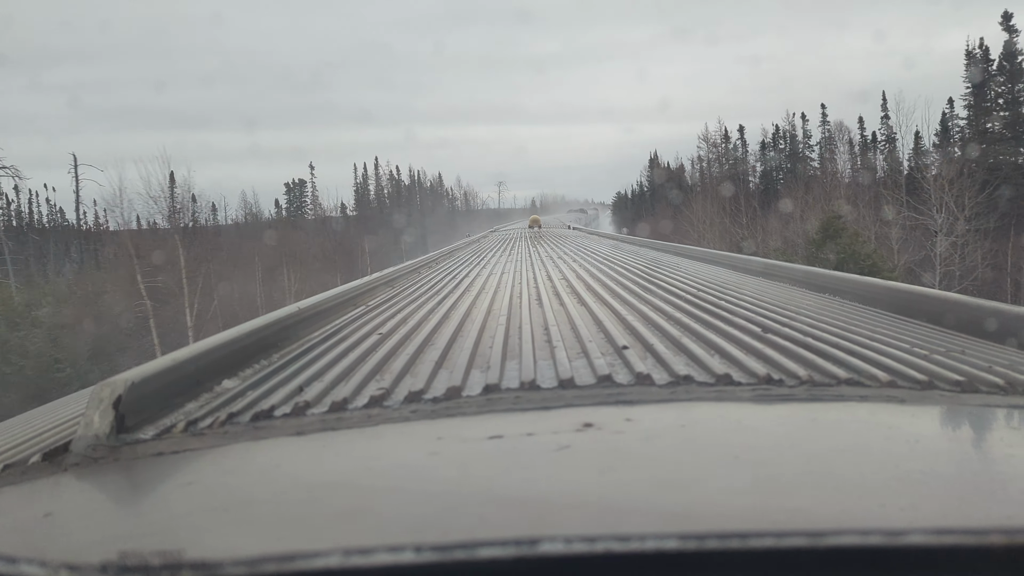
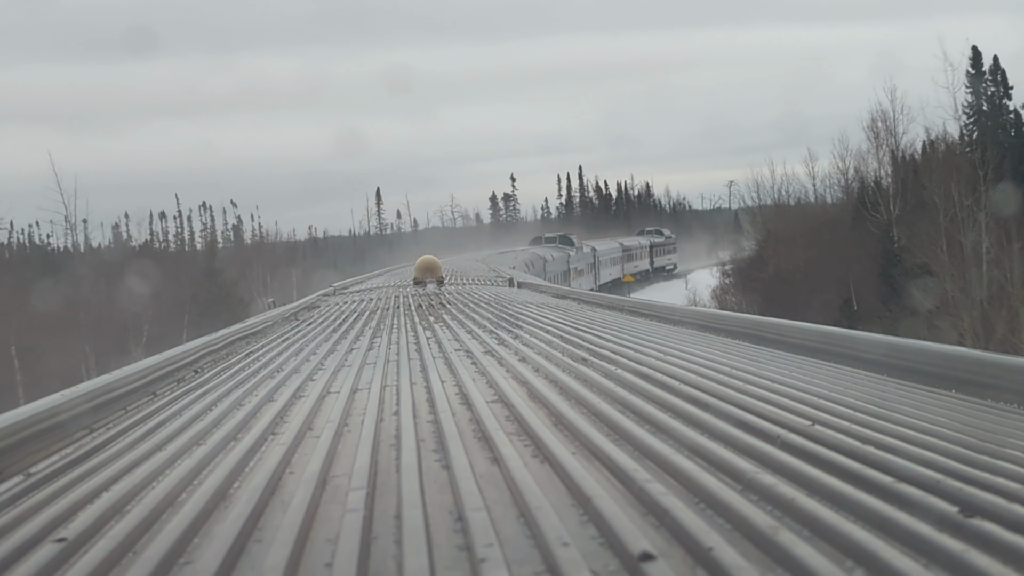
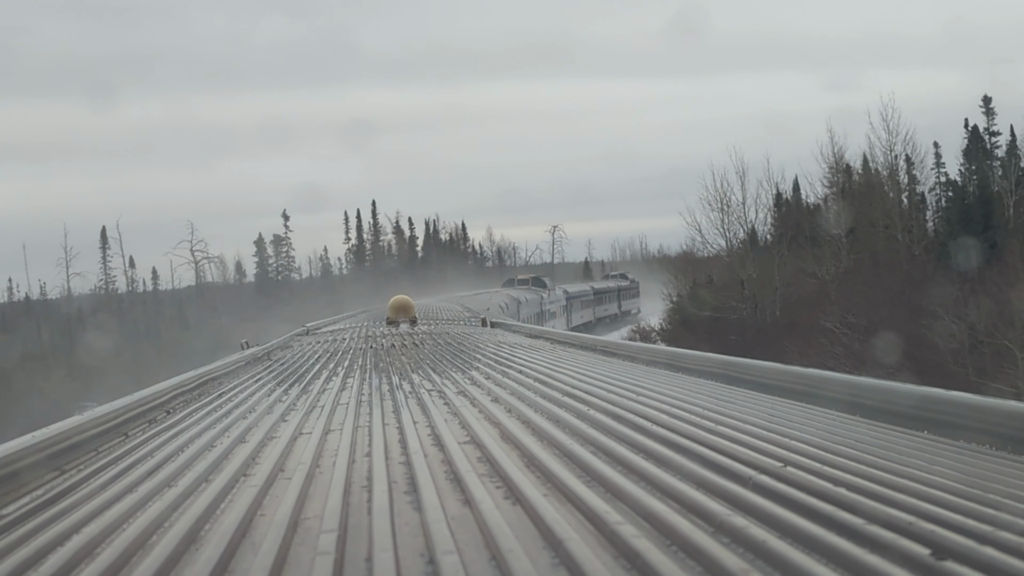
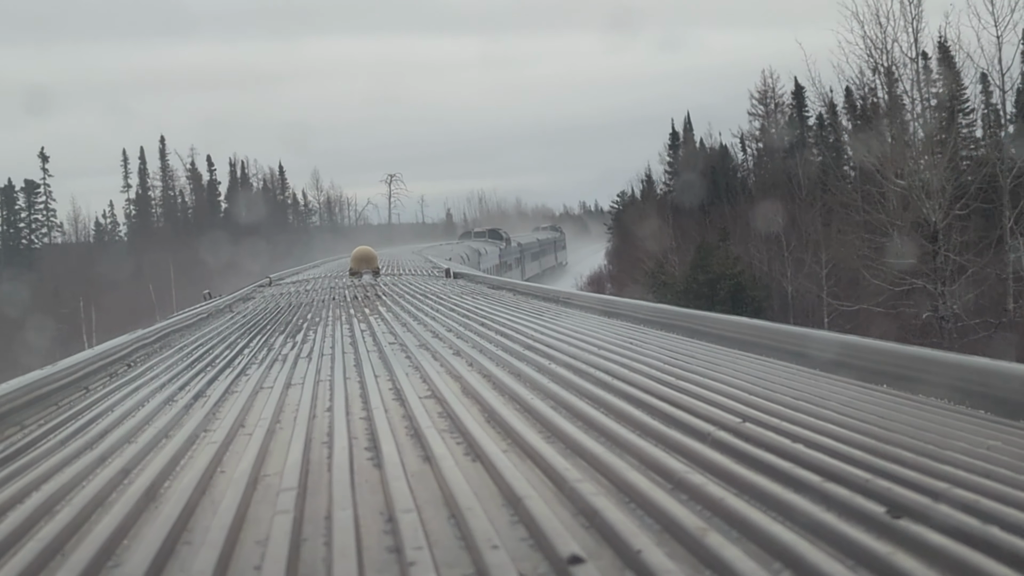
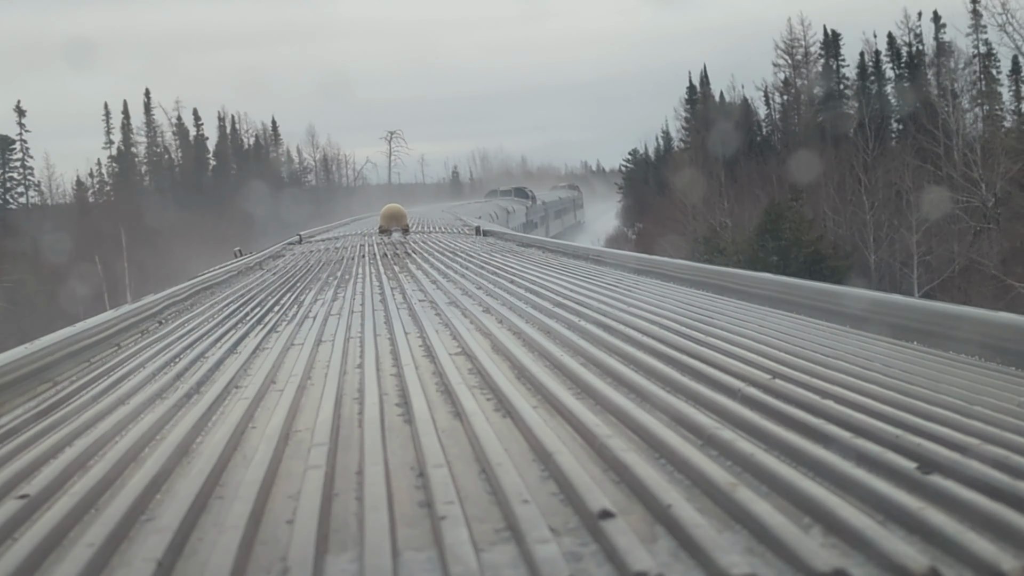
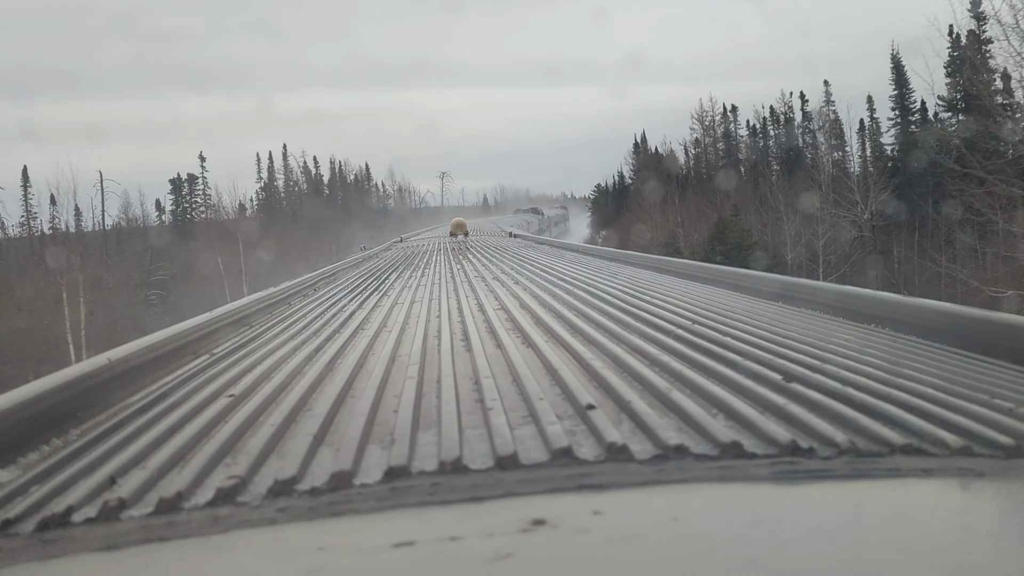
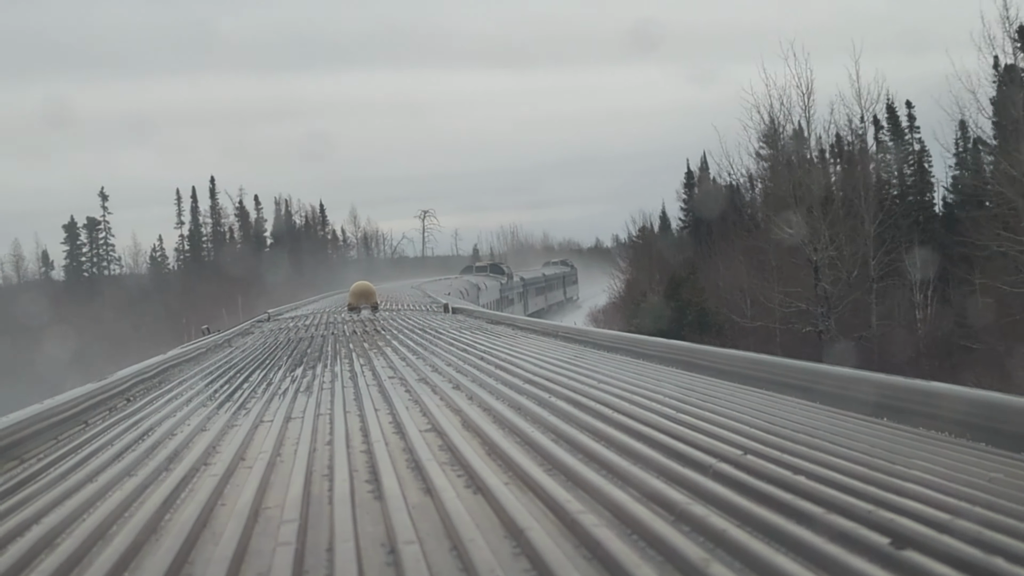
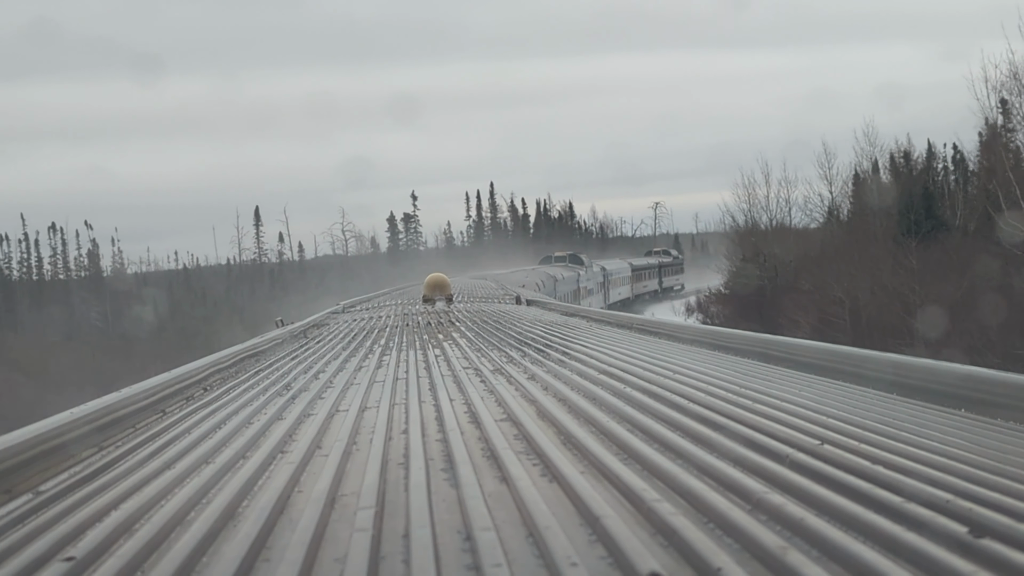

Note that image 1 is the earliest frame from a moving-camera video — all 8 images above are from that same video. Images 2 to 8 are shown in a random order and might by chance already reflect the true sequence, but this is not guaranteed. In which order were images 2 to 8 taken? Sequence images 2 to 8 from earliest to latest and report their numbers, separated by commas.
6, 5, 4, 7, 3, 8, 2
